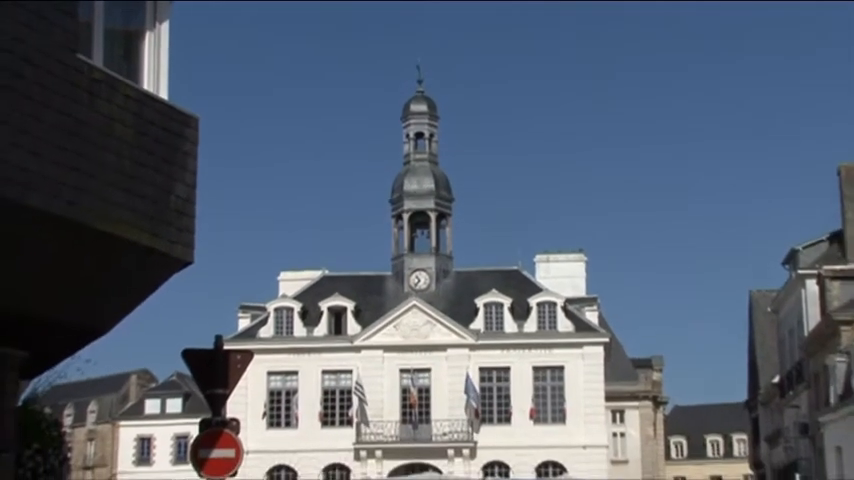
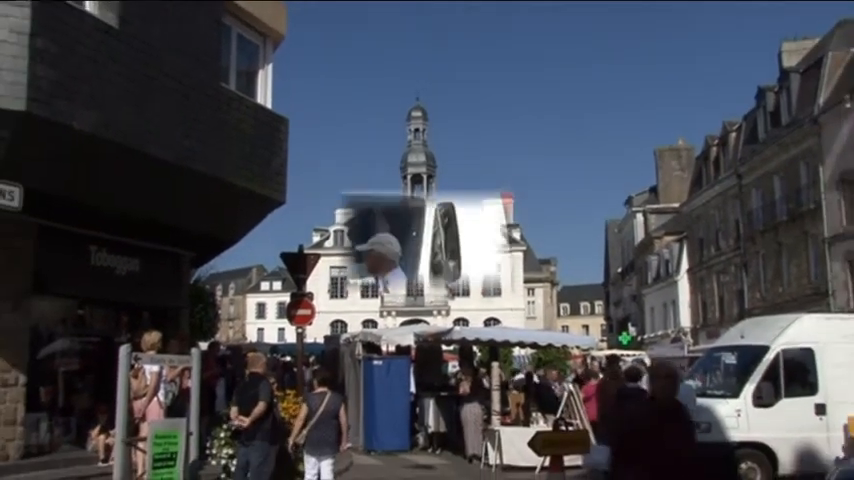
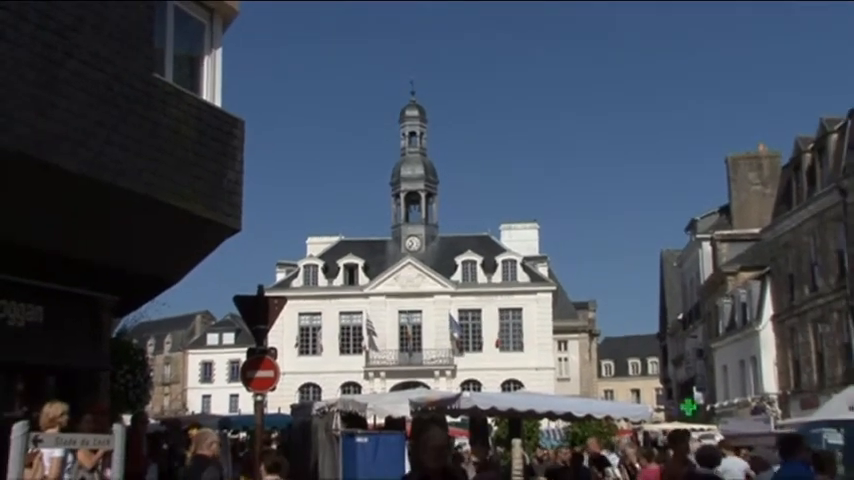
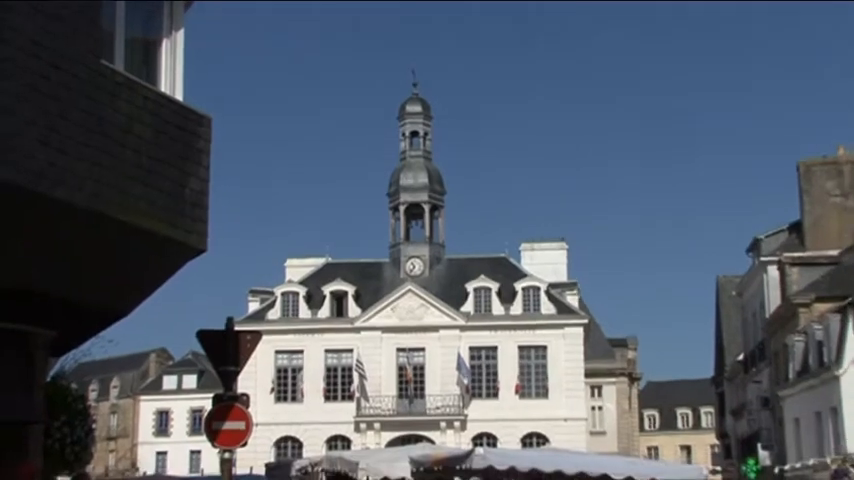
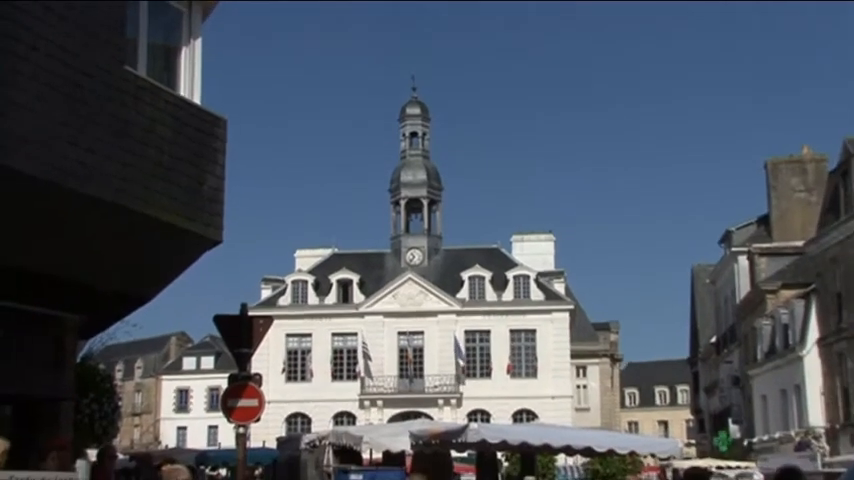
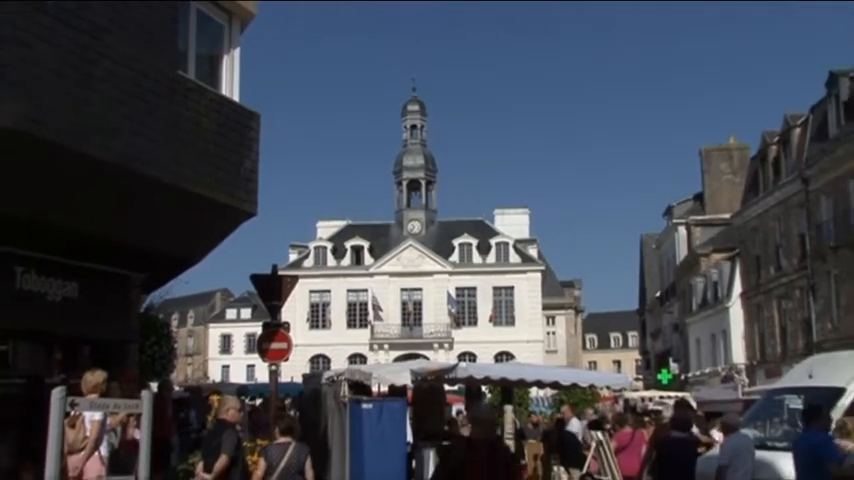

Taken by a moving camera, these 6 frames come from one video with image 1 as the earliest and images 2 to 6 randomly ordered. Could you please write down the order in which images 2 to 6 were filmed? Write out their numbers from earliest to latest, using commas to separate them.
4, 5, 3, 6, 2
